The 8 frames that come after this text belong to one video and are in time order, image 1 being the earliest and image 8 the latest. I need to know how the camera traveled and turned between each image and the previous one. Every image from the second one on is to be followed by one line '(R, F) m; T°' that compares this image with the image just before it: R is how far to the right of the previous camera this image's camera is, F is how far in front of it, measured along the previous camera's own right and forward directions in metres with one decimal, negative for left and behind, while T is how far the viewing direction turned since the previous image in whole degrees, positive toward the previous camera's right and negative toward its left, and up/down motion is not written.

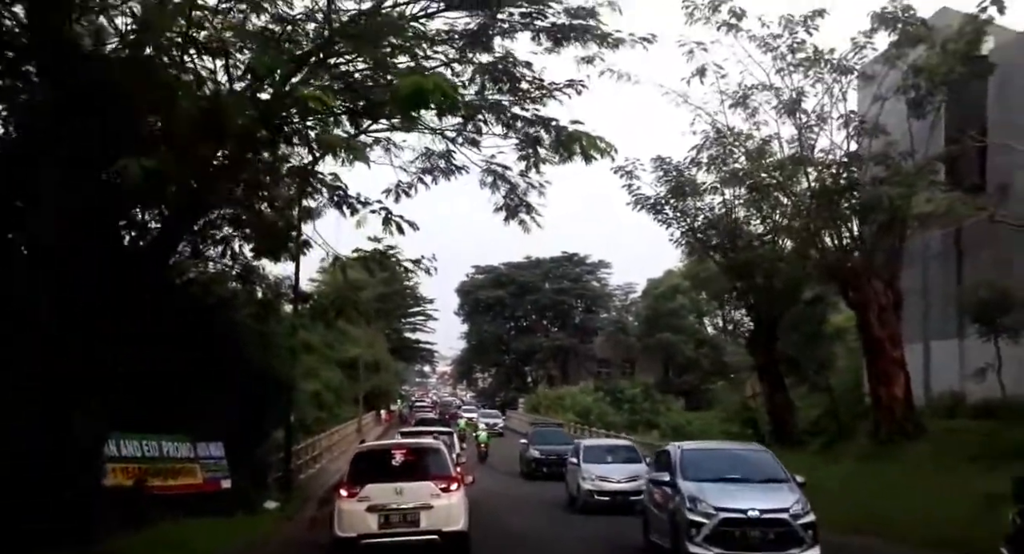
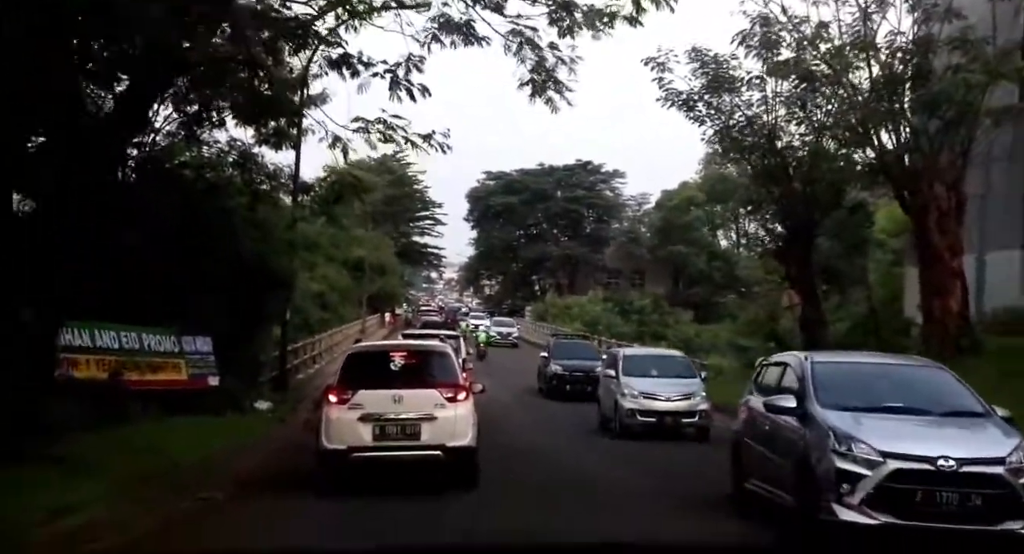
(-0.1, +1.6) m; 0°
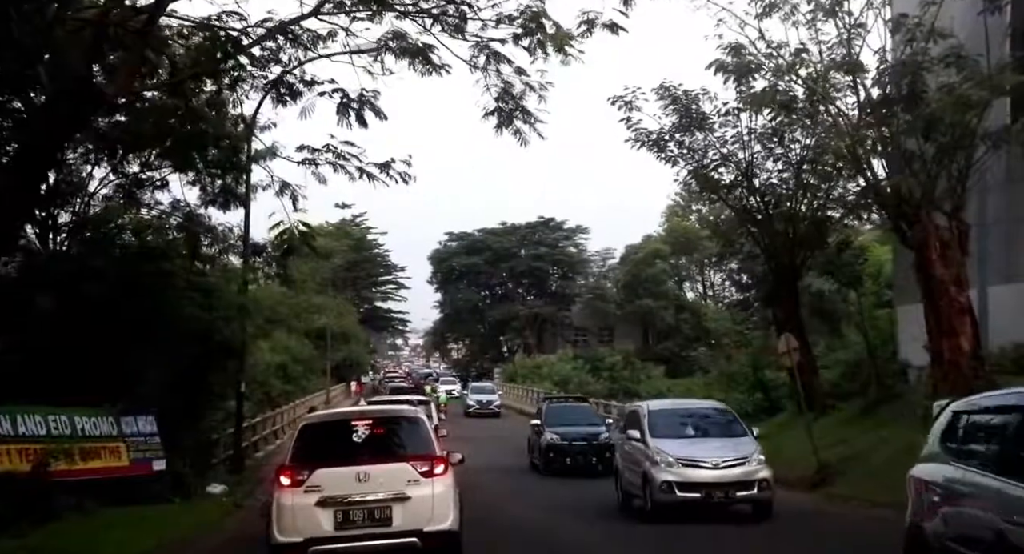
(-0.1, +1.3) m; +2°
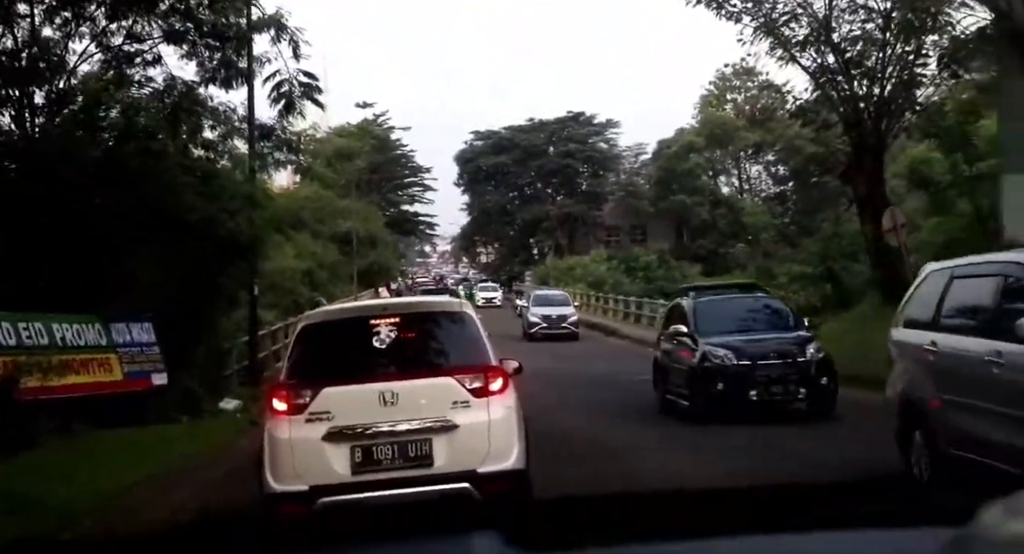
(-0.3, +2.3) m; -2°
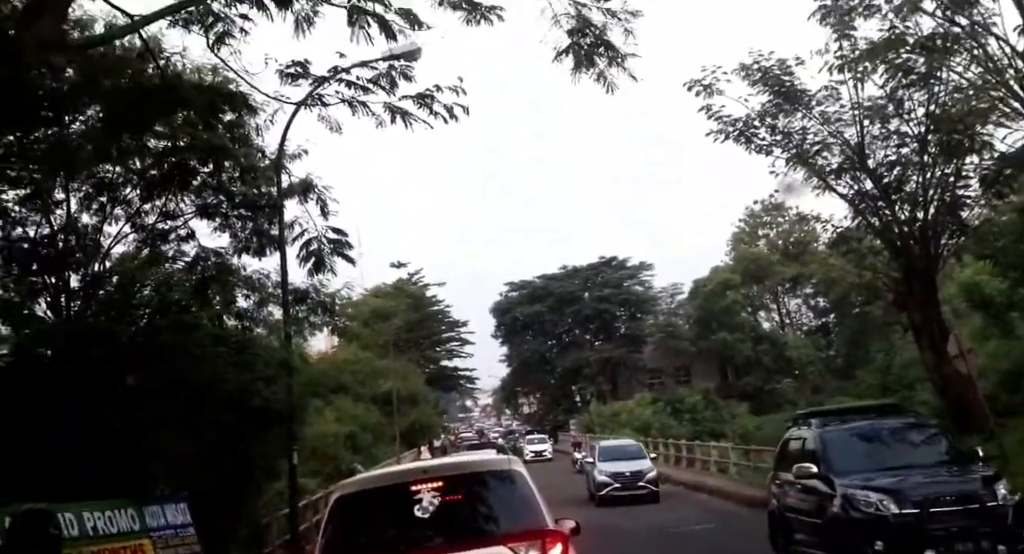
(0.0, +0.5) m; -2°
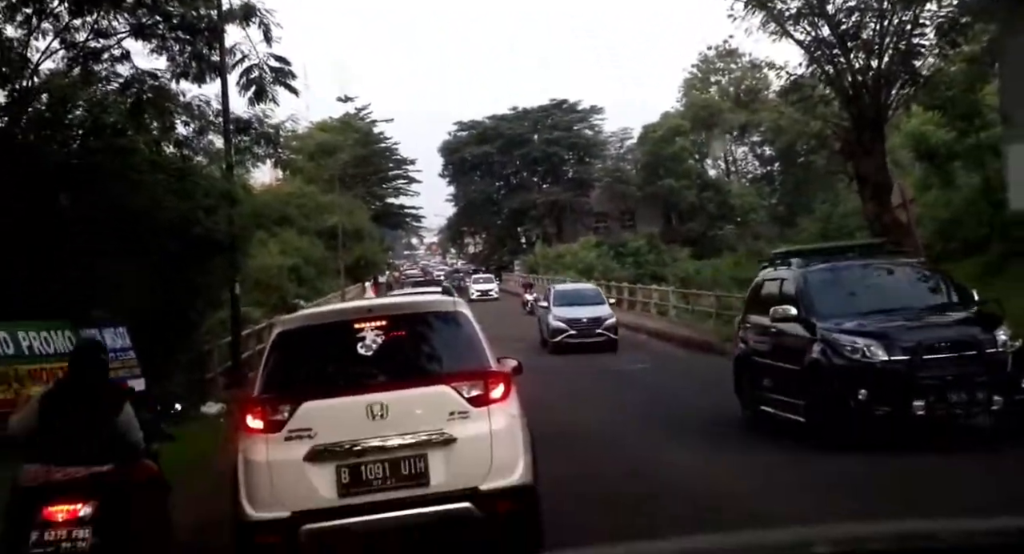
(0.0, +0.1) m; +3°
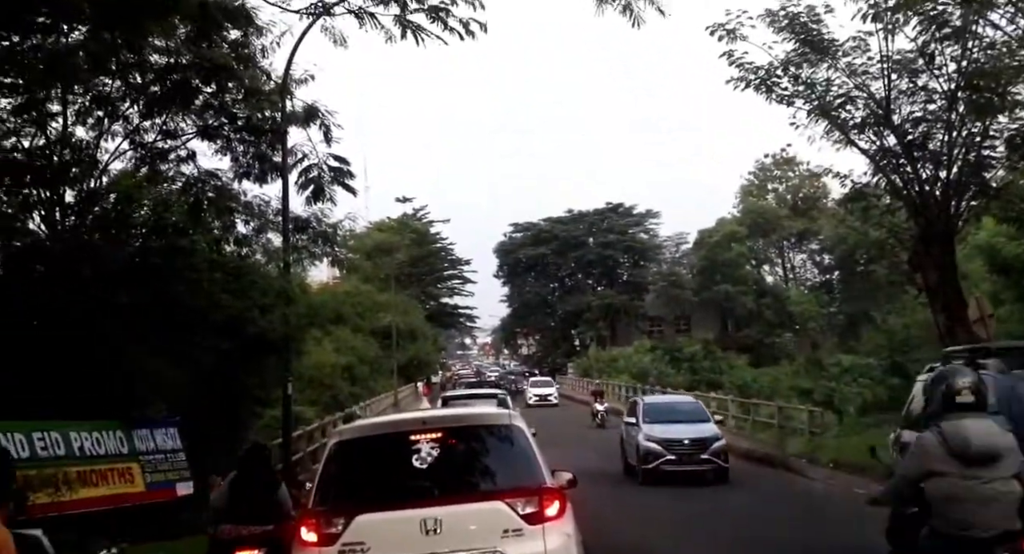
(0.0, +0.3) m; -3°
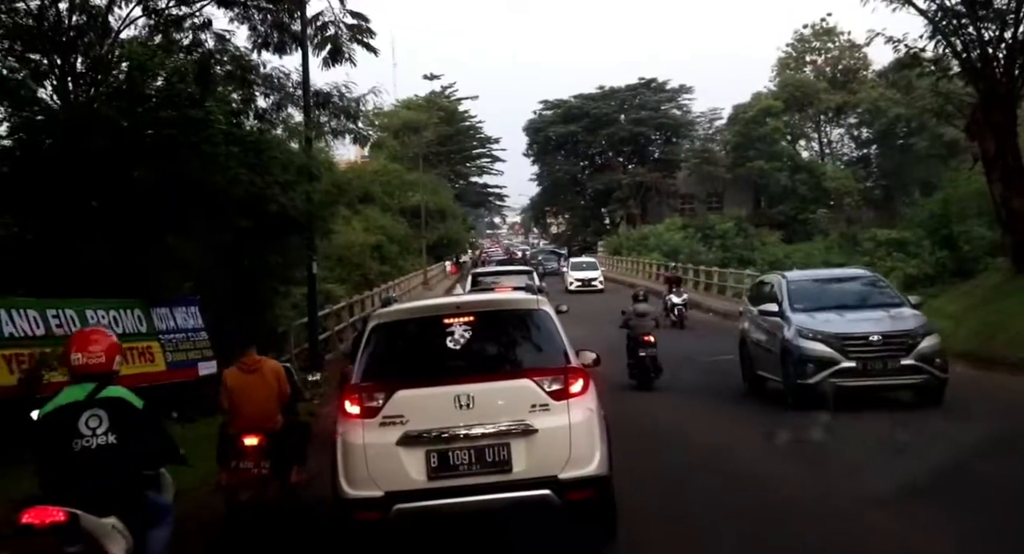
(0.0, +0.6) m; -2°
